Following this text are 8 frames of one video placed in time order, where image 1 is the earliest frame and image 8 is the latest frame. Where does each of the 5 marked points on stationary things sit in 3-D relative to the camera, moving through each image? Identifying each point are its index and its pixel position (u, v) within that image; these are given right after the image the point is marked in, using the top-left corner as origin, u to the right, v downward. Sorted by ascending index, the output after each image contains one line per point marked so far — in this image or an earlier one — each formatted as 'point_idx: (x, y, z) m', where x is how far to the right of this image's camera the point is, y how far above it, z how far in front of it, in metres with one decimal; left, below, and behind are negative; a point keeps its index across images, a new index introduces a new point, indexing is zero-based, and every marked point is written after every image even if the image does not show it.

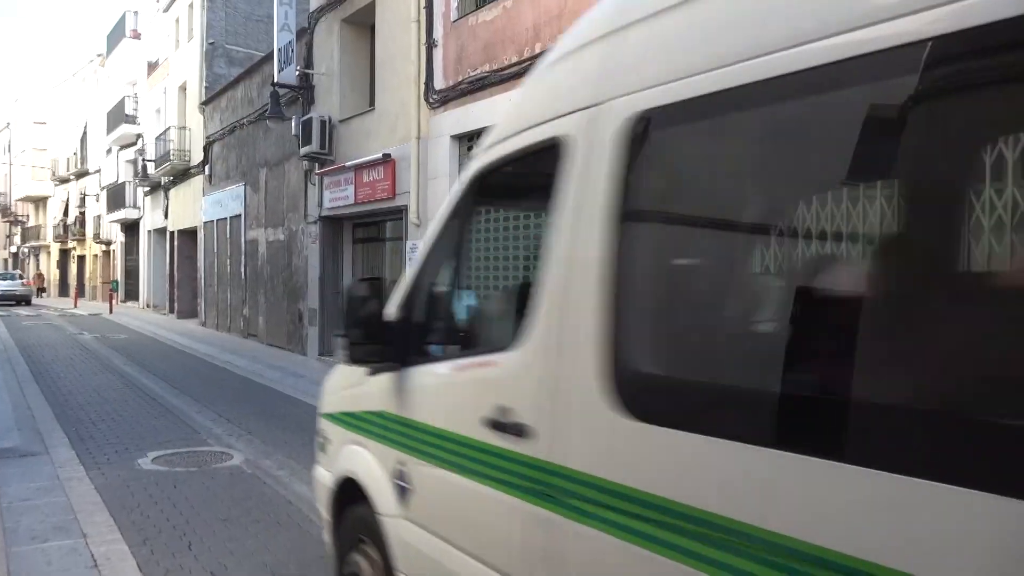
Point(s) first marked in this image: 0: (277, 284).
0: (-4.6, +0.1, +15.4) m
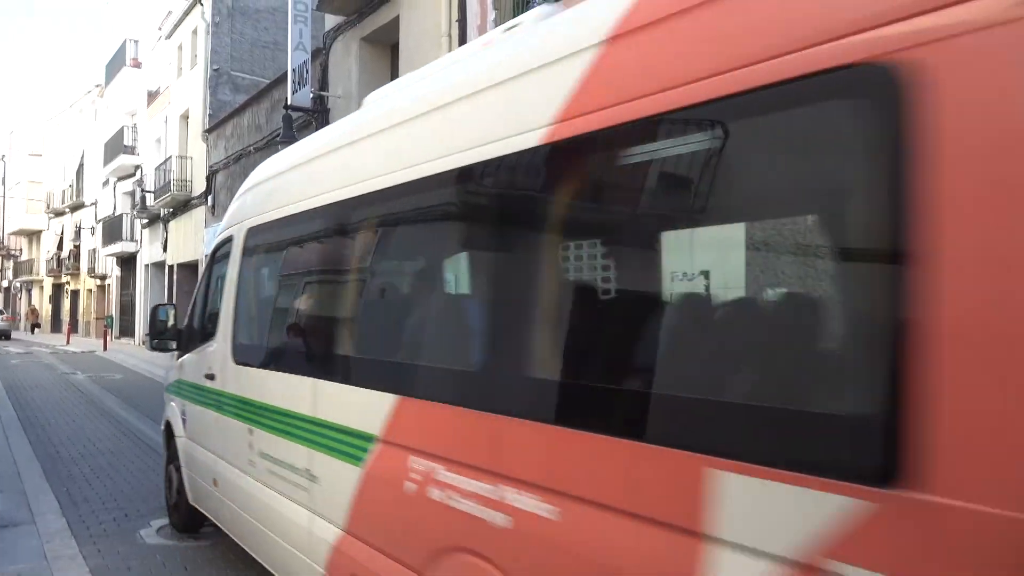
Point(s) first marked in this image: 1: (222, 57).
0: (-4.1, -0.6, +14.4) m
1: (-7.2, +5.8, +19.9) m
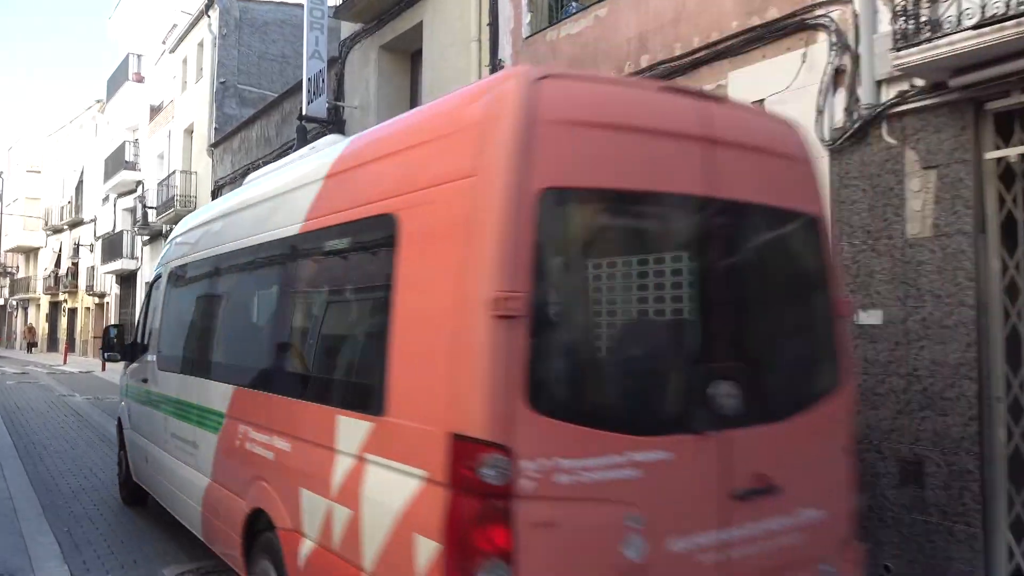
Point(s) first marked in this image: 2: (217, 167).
0: (-3.7, -0.9, +13.7) m
1: (-6.9, +5.3, +19.4) m
2: (-6.8, +2.8, +18.5) m
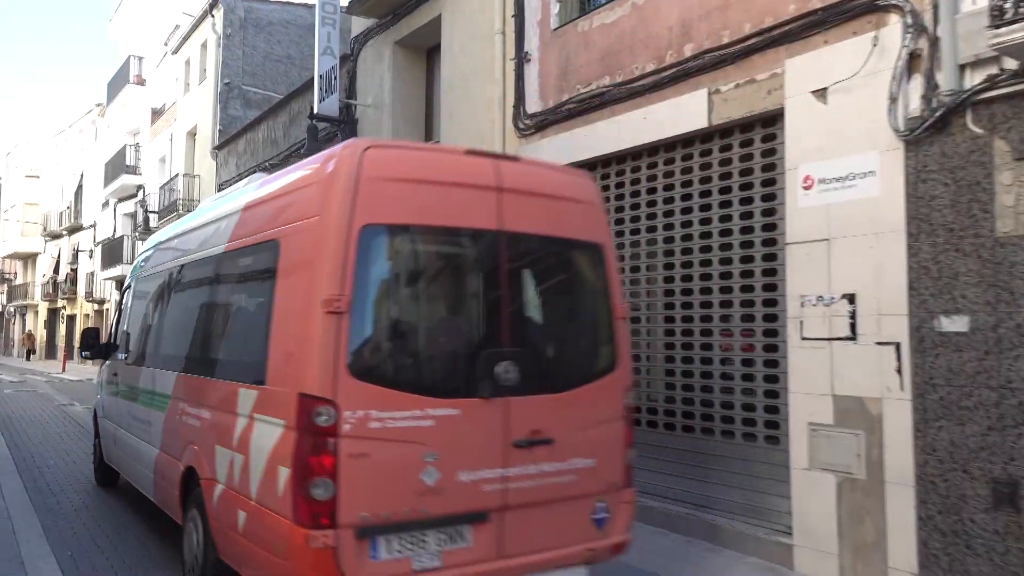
0: (-3.4, -1.0, +13.3) m
1: (-6.6, +5.2, +19.0) m
2: (-6.6, +2.7, +18.0) m
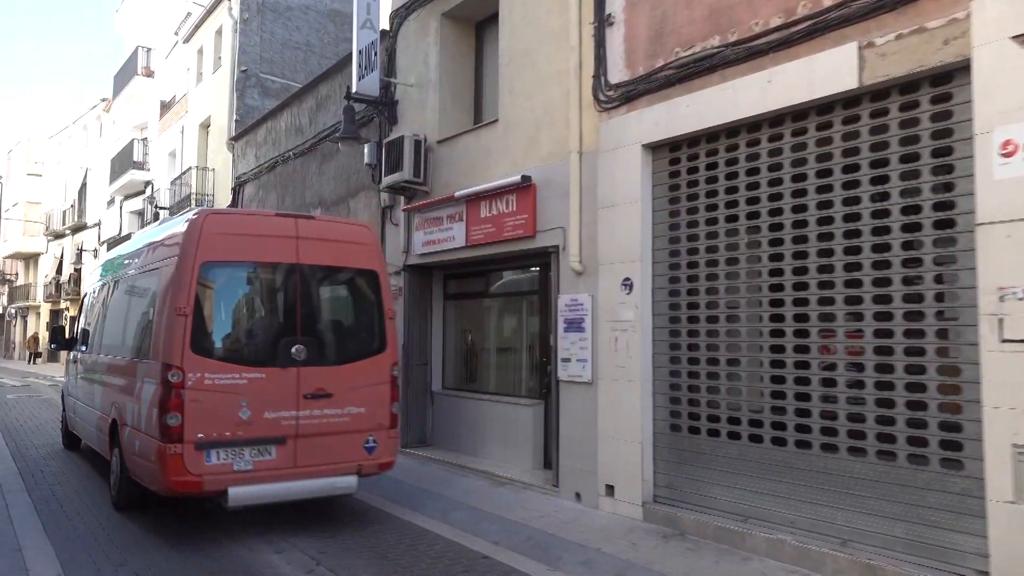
0: (-2.7, -1.0, +12.2) m
1: (-5.9, +5.2, +17.9) m
2: (-5.8, +2.7, +17.0) m
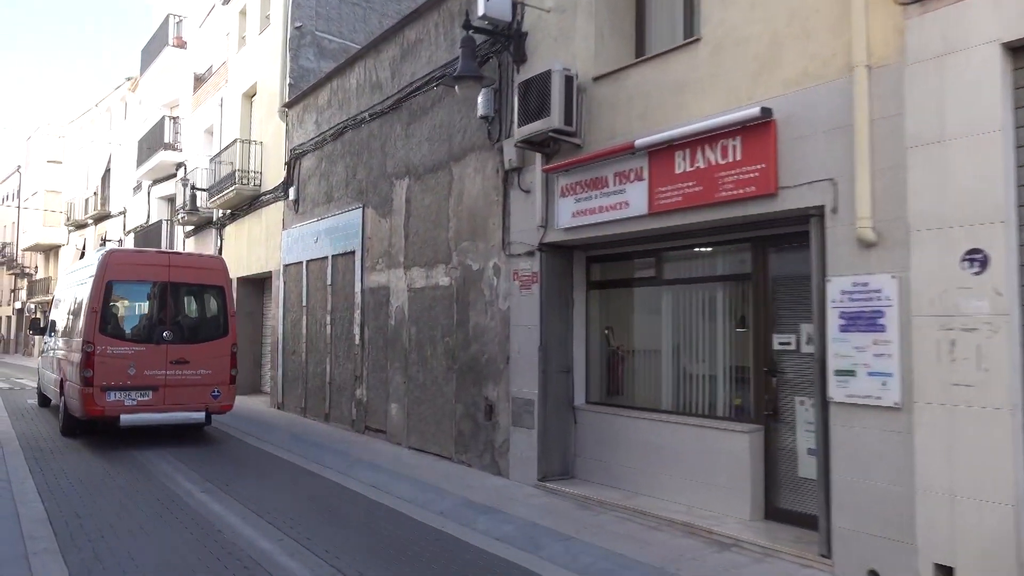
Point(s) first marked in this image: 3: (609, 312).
0: (-1.0, -0.8, +9.8) m
1: (-4.1, +5.4, +15.6) m
2: (-4.0, +2.9, +14.6) m
3: (+1.0, -0.3, +8.3) m
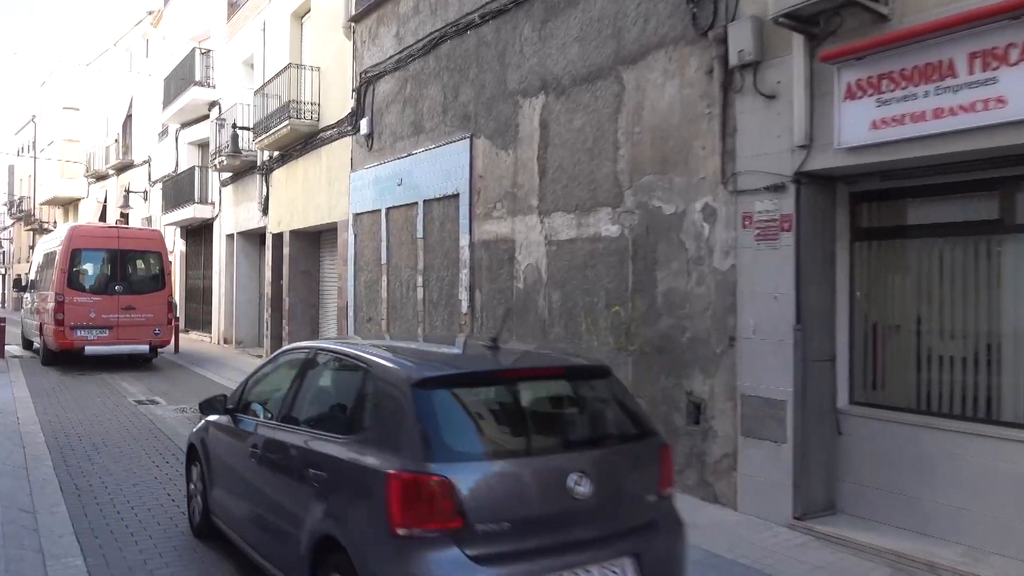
0: (+0.7, -0.4, +7.3) m
1: (-2.2, +6.1, +12.8) m
2: (-2.2, +3.6, +12.0) m
3: (+2.7, +0.1, +5.7) m
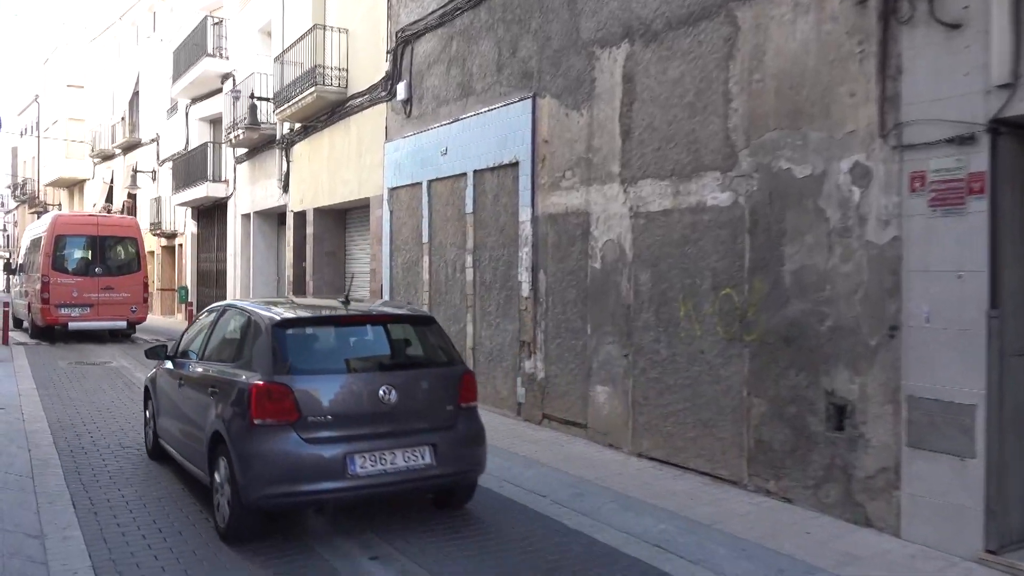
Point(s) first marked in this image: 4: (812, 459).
0: (+1.4, -0.2, +6.2) m
1: (-1.5, +6.4, +11.6) m
2: (-1.5, +3.8, +10.8) m
3: (+3.4, +0.2, +4.5) m
4: (+2.0, -1.1, +5.3) m
